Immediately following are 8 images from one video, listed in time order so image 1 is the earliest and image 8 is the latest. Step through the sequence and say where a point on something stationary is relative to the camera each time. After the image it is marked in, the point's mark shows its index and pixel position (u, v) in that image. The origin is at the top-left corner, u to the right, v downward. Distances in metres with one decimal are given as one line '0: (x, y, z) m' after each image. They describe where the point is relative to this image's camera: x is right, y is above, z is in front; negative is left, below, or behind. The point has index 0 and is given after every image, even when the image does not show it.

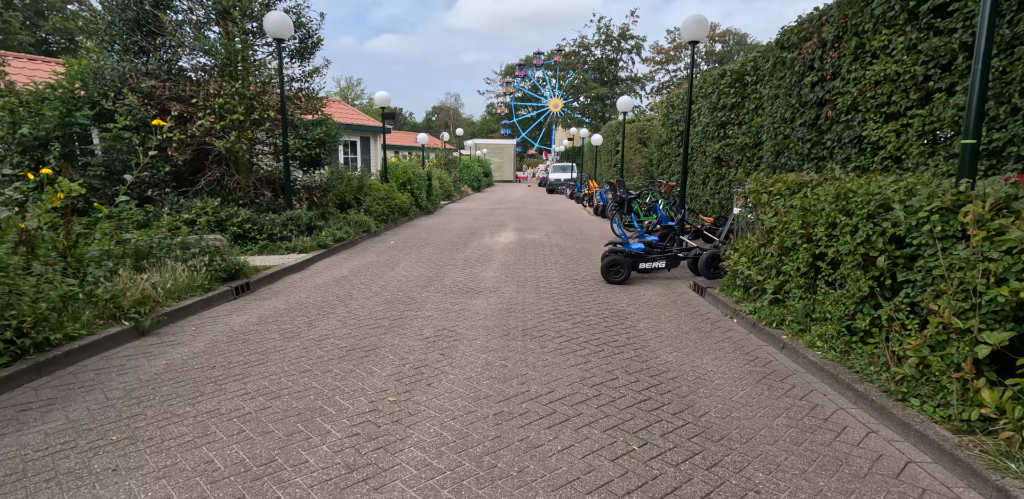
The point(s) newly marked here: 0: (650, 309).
0: (+1.5, -0.7, +6.4) m
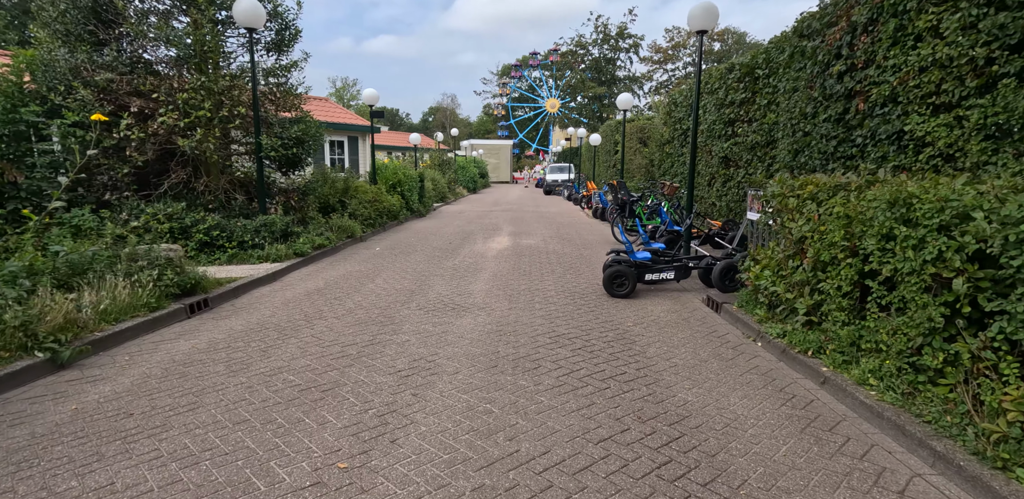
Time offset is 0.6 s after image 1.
0: (+1.4, -0.8, +5.6) m
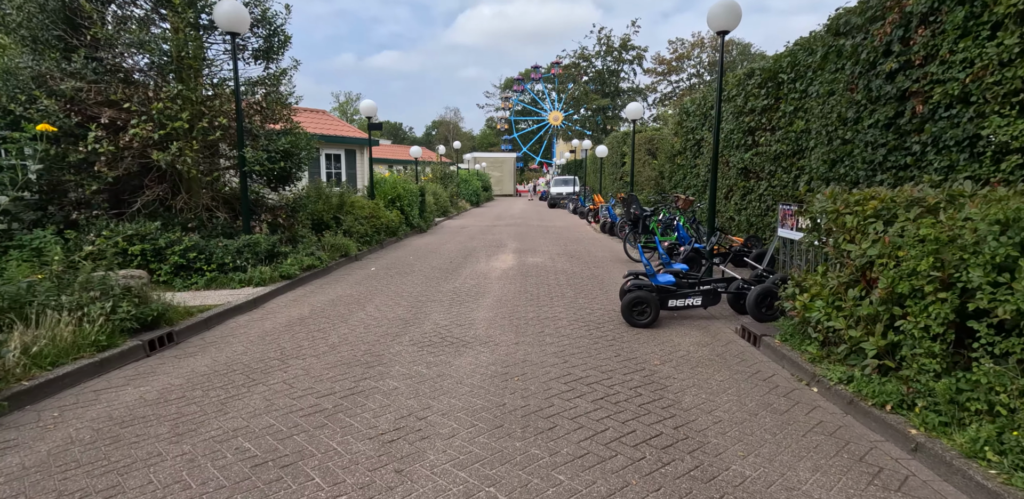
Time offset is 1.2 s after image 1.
0: (+1.5, -1.0, +4.8) m
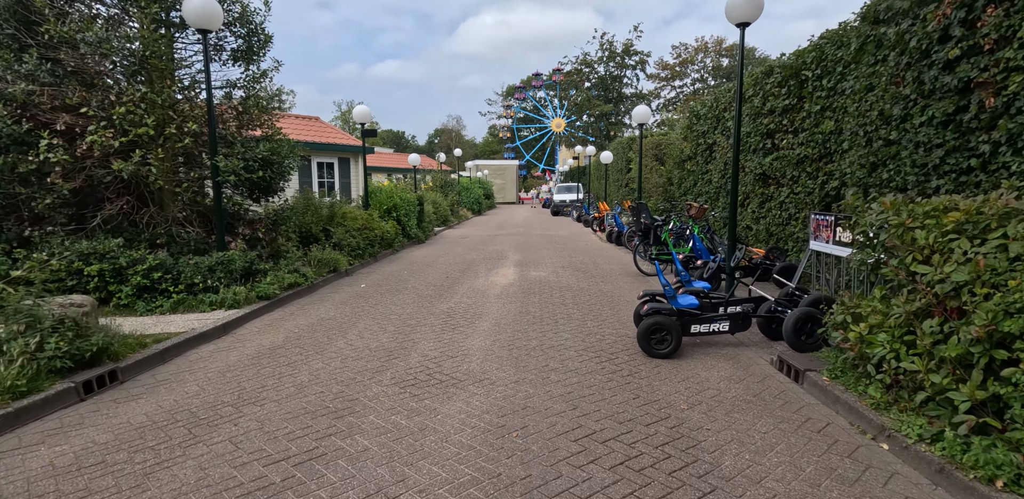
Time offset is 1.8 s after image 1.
0: (+1.5, -1.1, +4.0) m
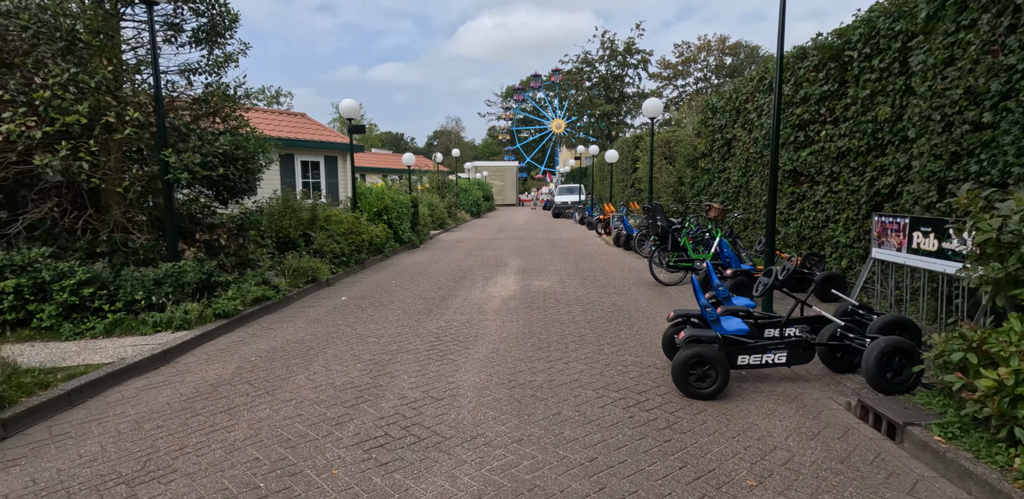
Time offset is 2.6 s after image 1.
0: (+1.5, -1.2, +2.9) m
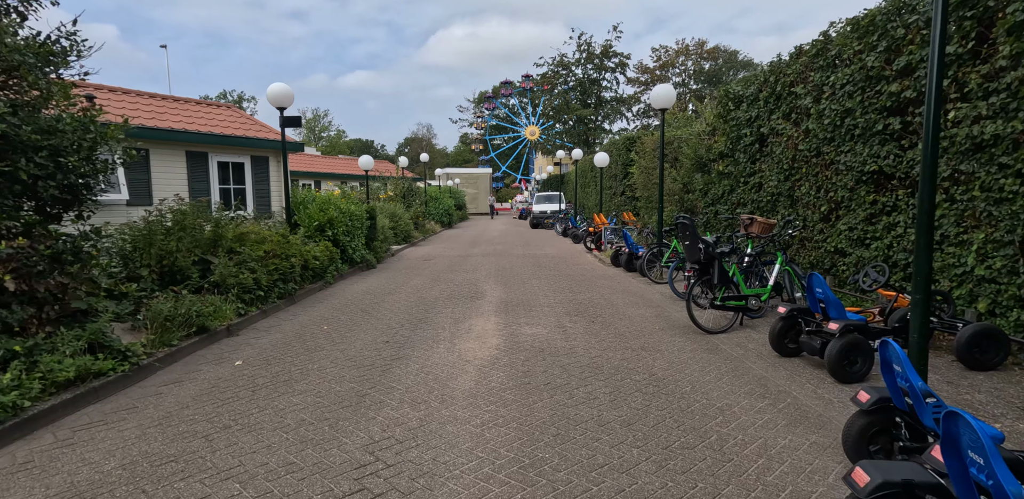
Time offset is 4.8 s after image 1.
0: (+1.6, -1.5, +0.1) m
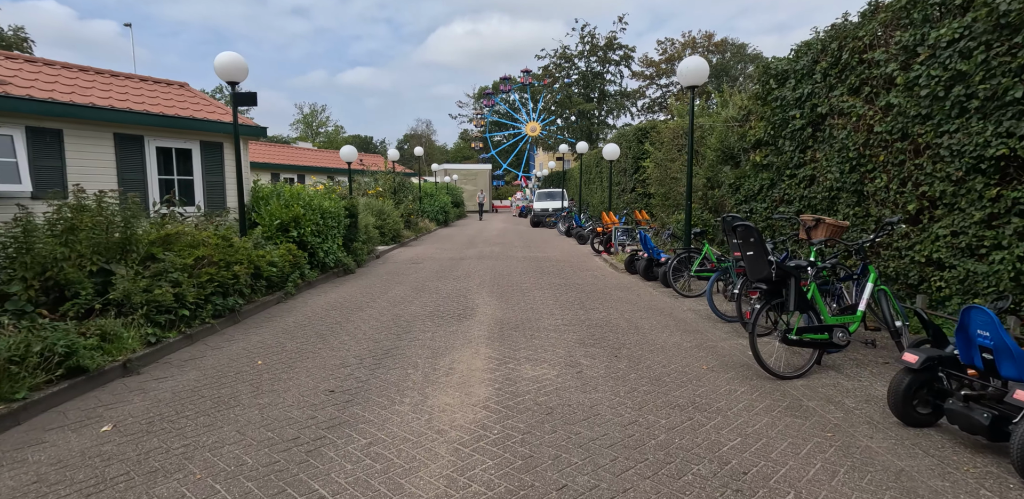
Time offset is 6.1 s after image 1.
0: (+1.5, -1.6, -1.7) m
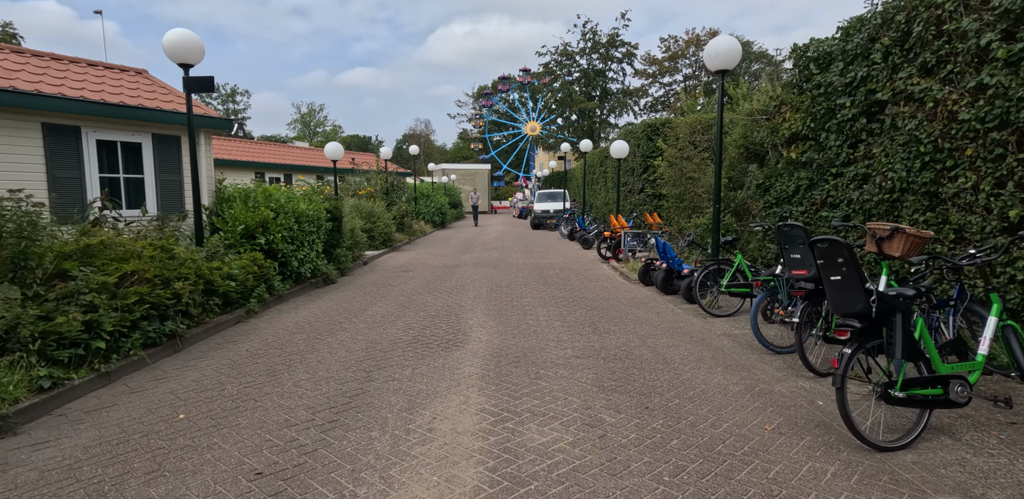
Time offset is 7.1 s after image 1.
0: (+1.6, -1.8, -3.0) m
